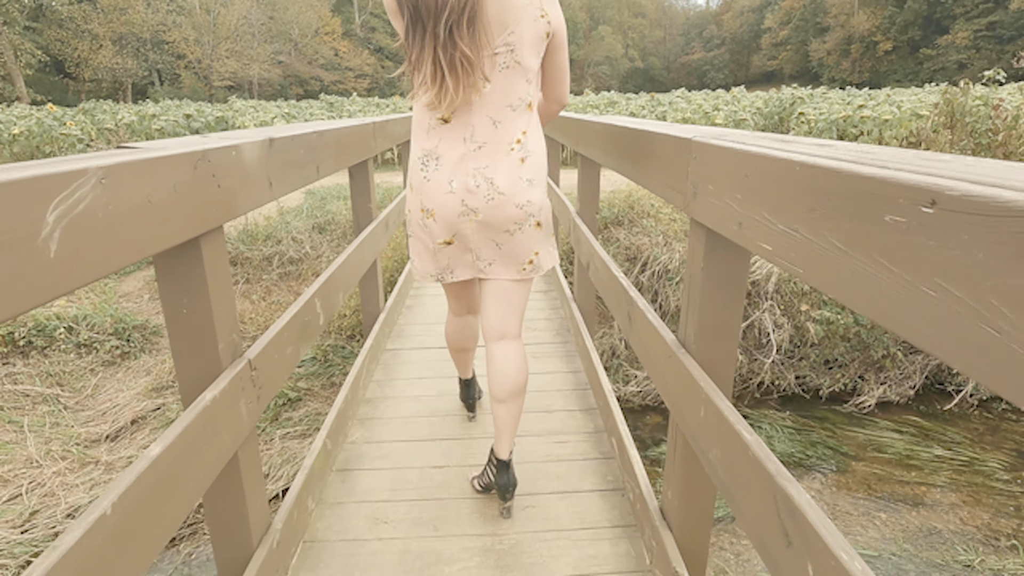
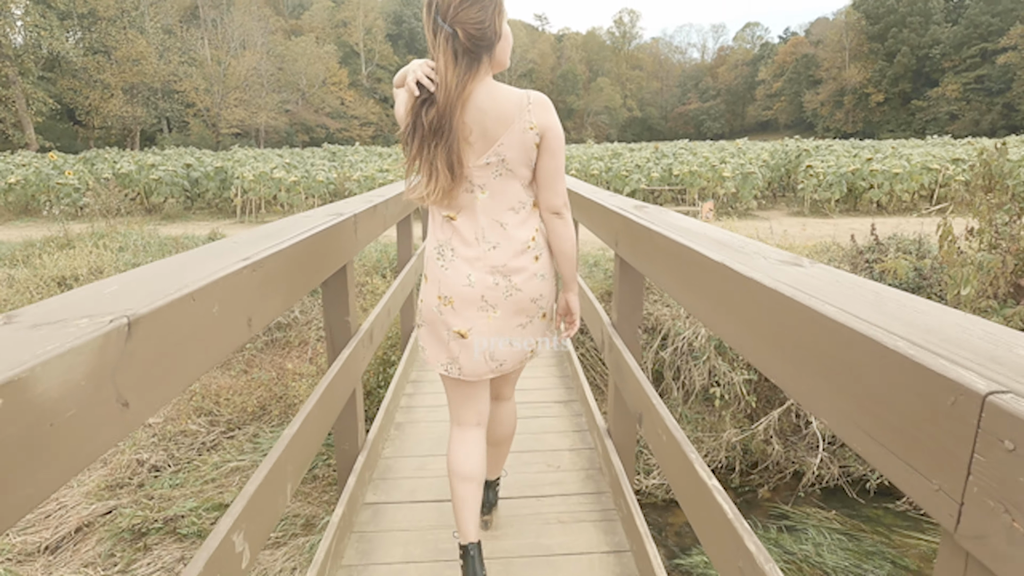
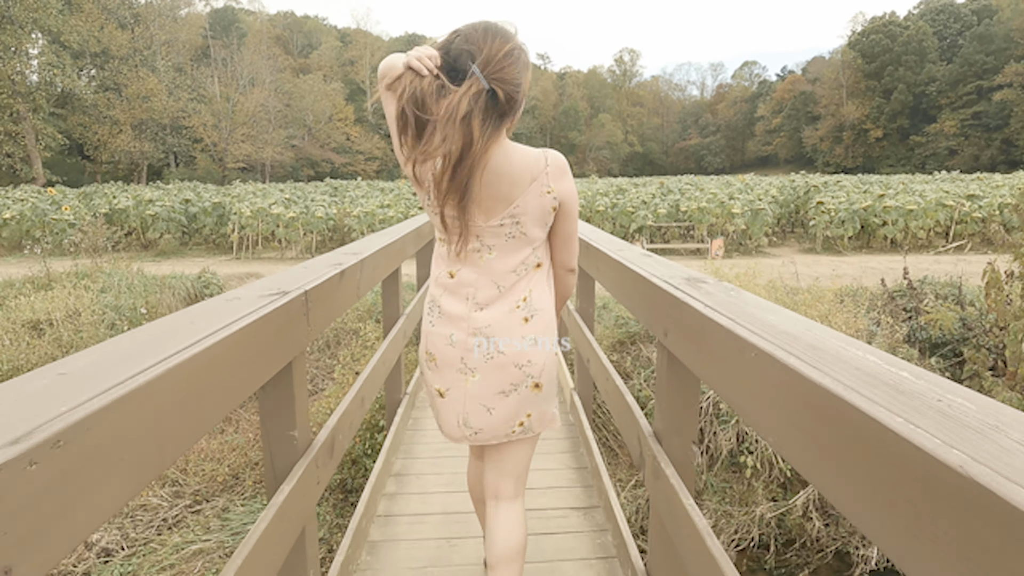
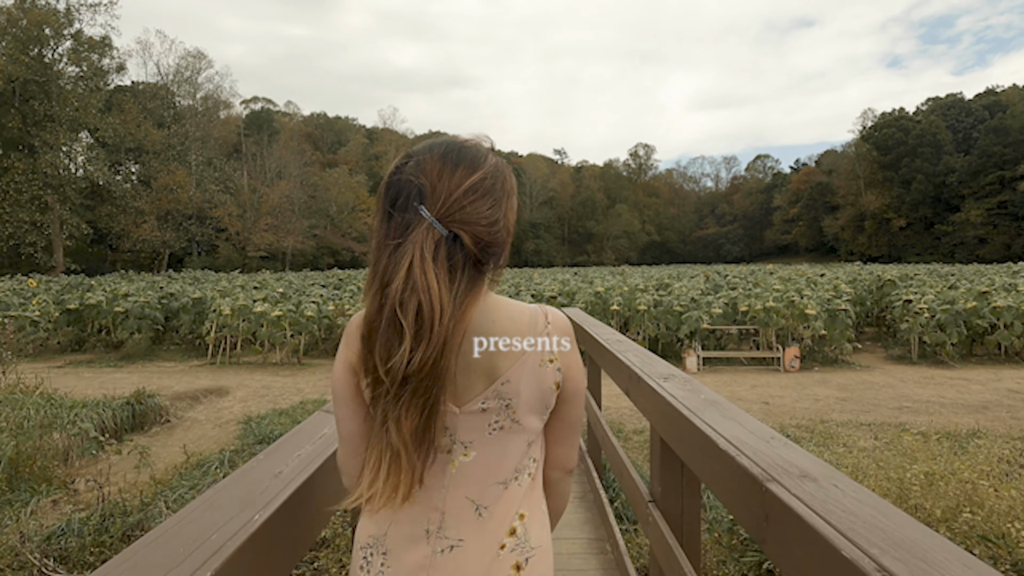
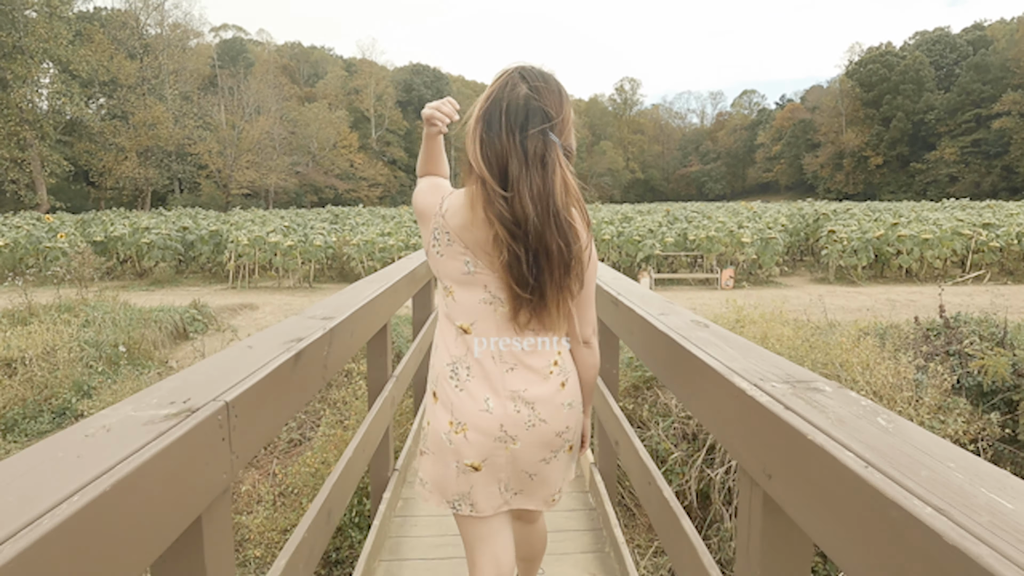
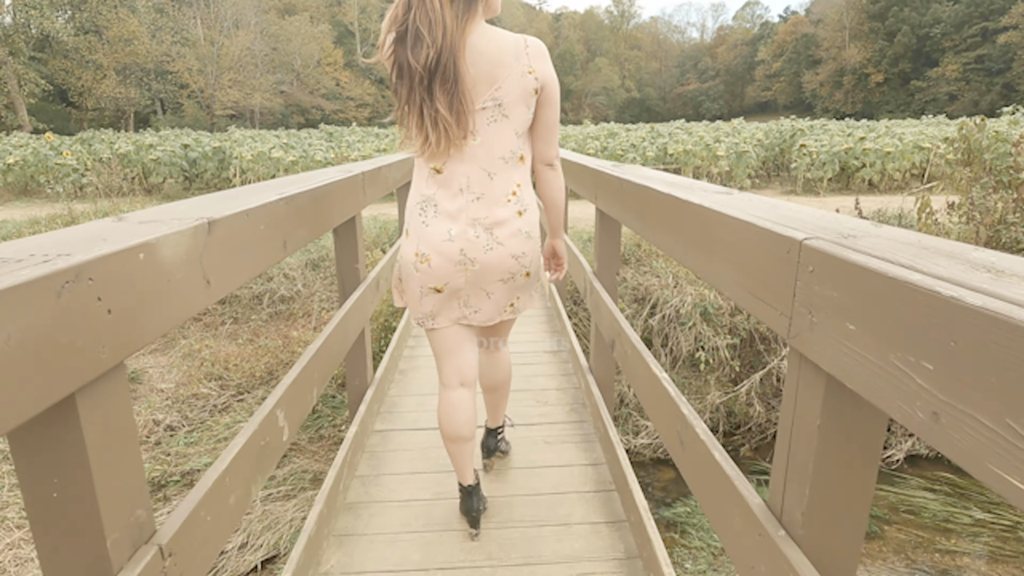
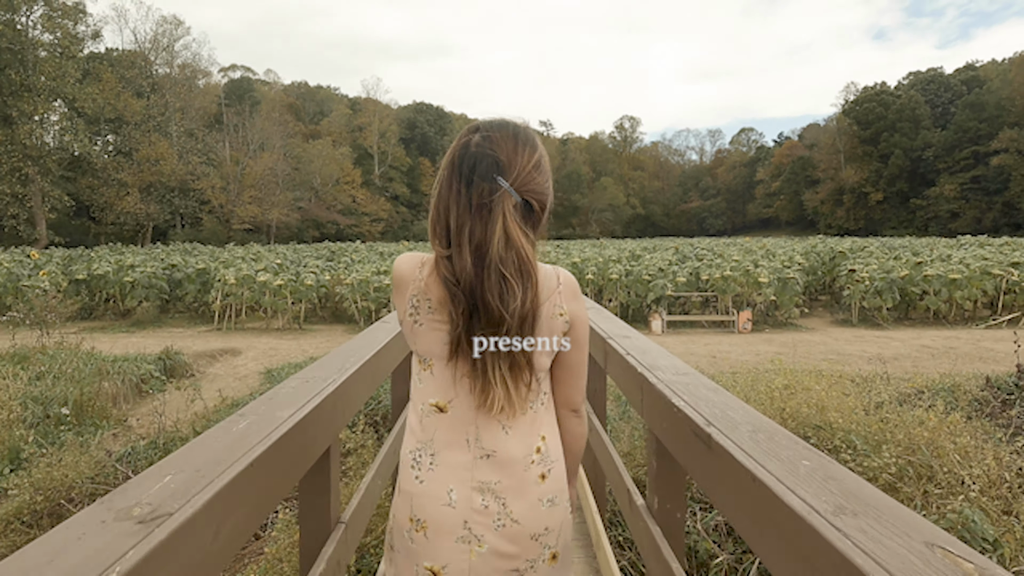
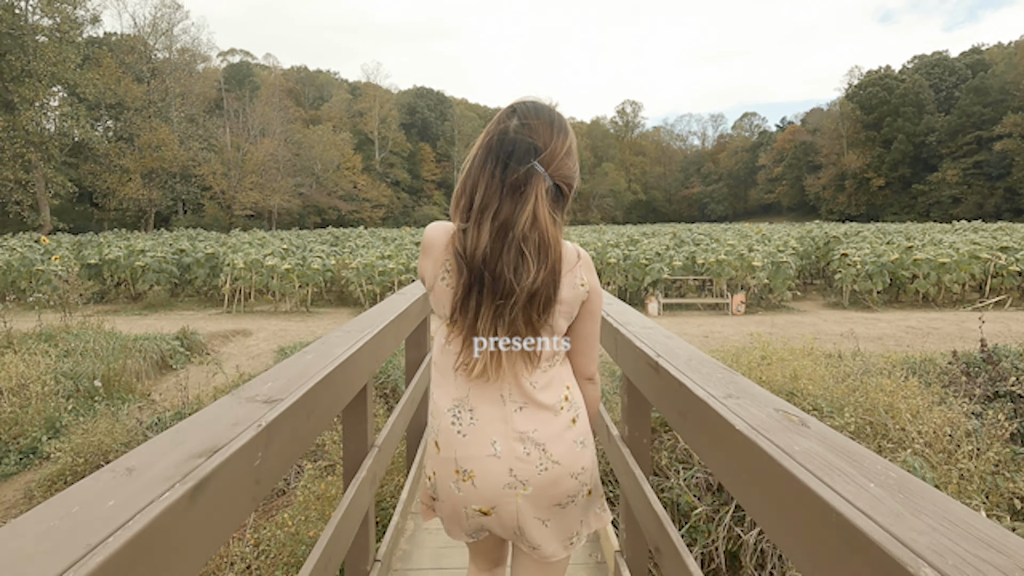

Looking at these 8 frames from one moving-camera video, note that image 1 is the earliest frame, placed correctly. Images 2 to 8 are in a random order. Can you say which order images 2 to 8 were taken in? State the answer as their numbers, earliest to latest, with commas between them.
6, 2, 3, 5, 8, 7, 4
